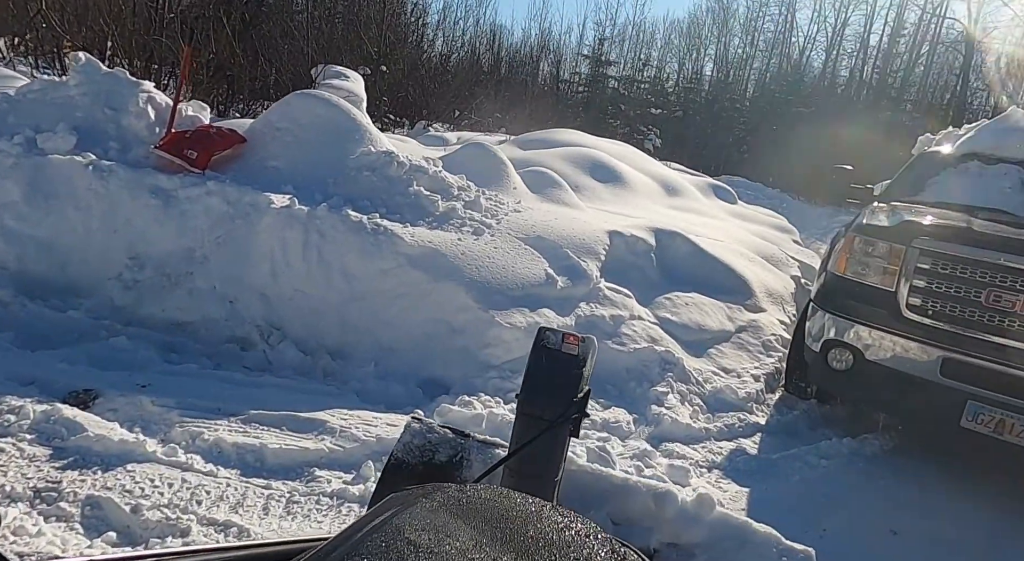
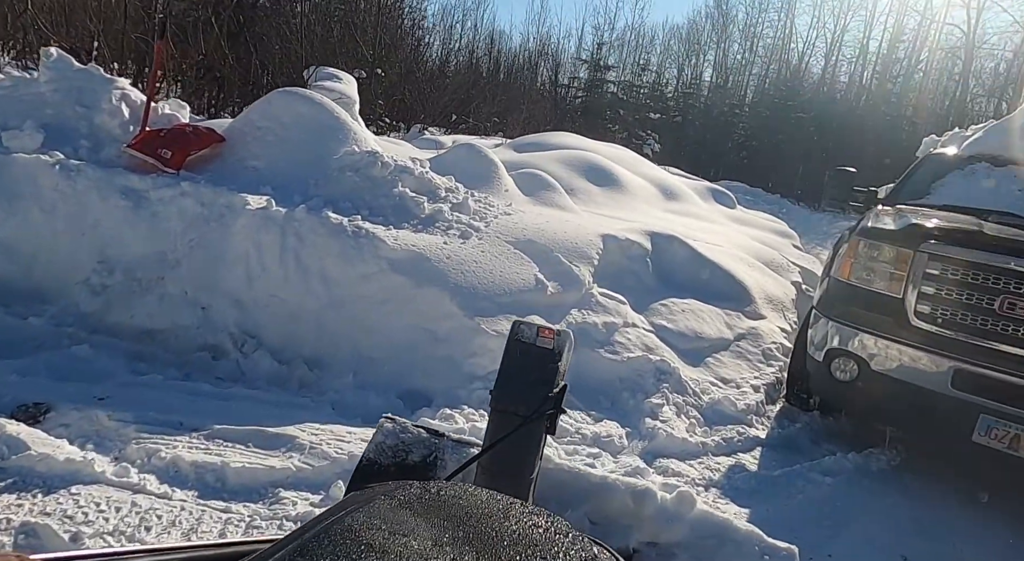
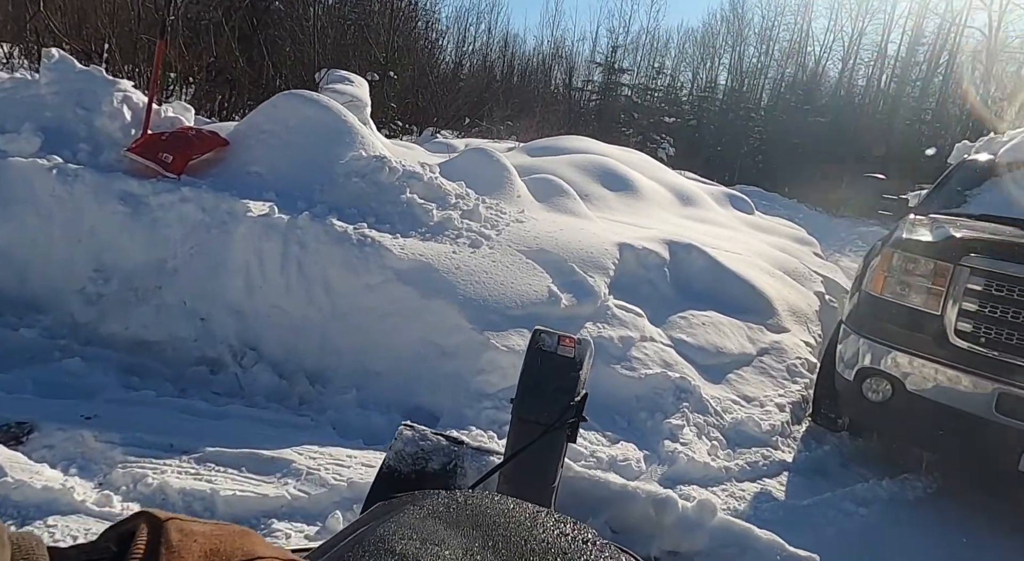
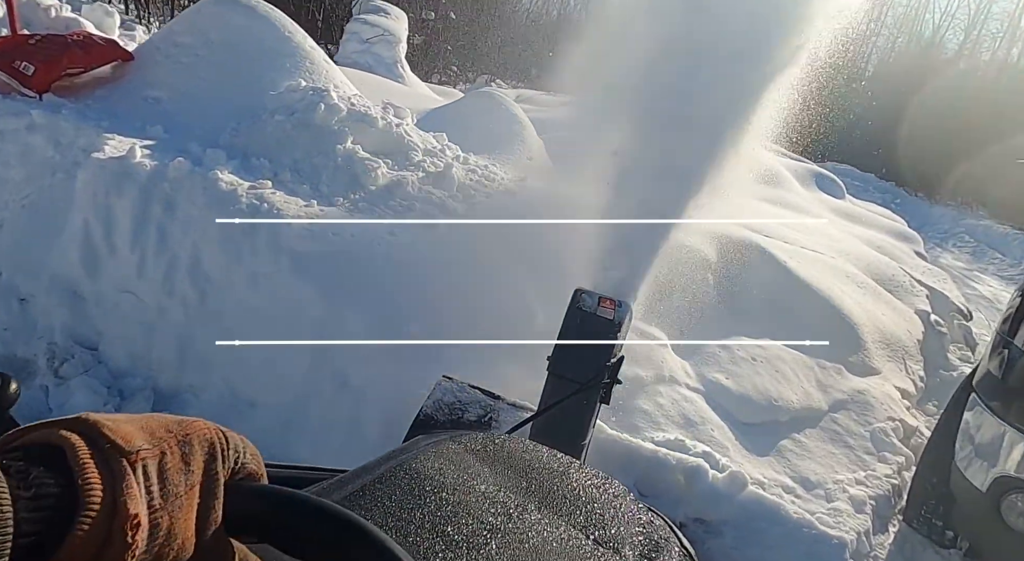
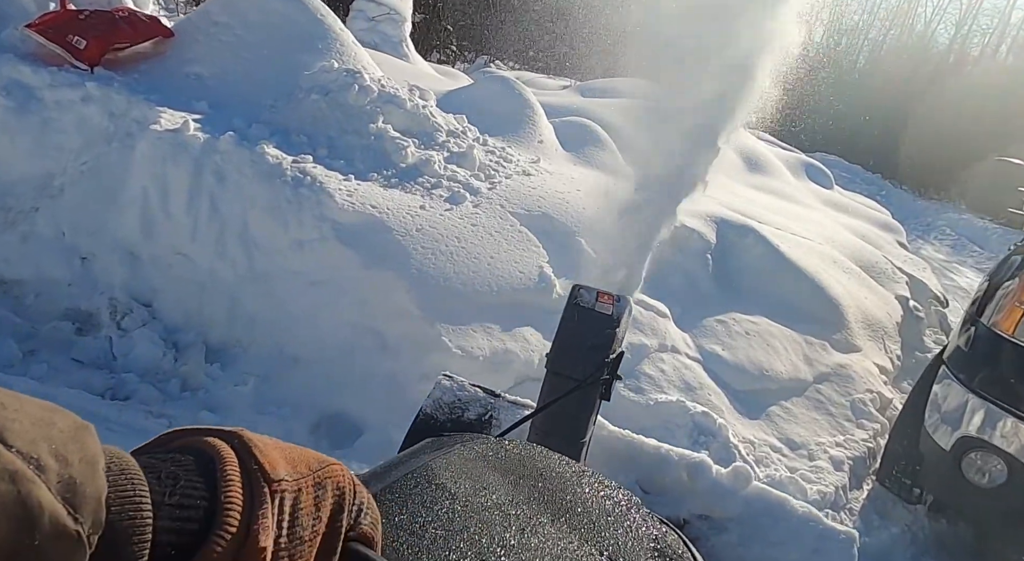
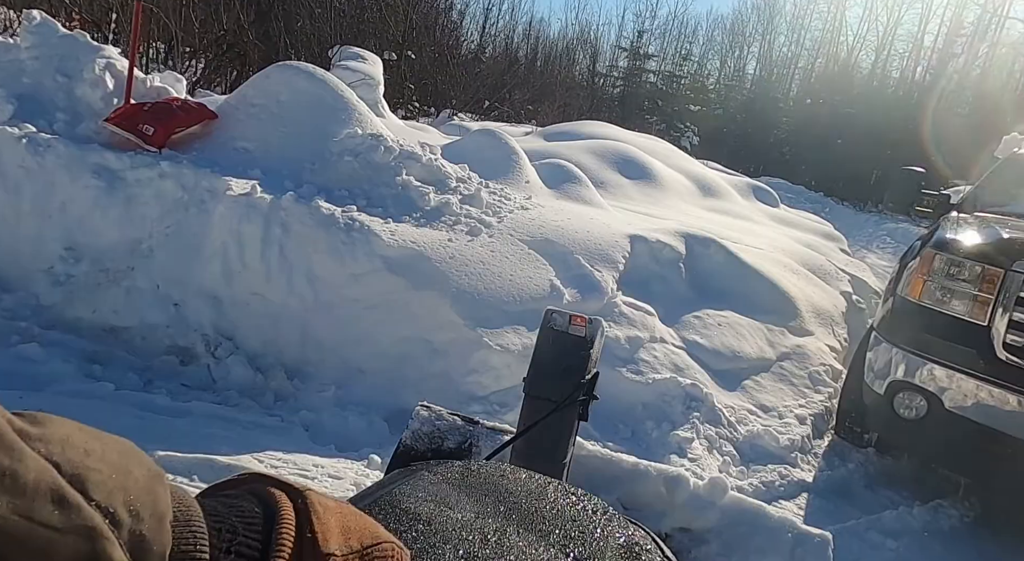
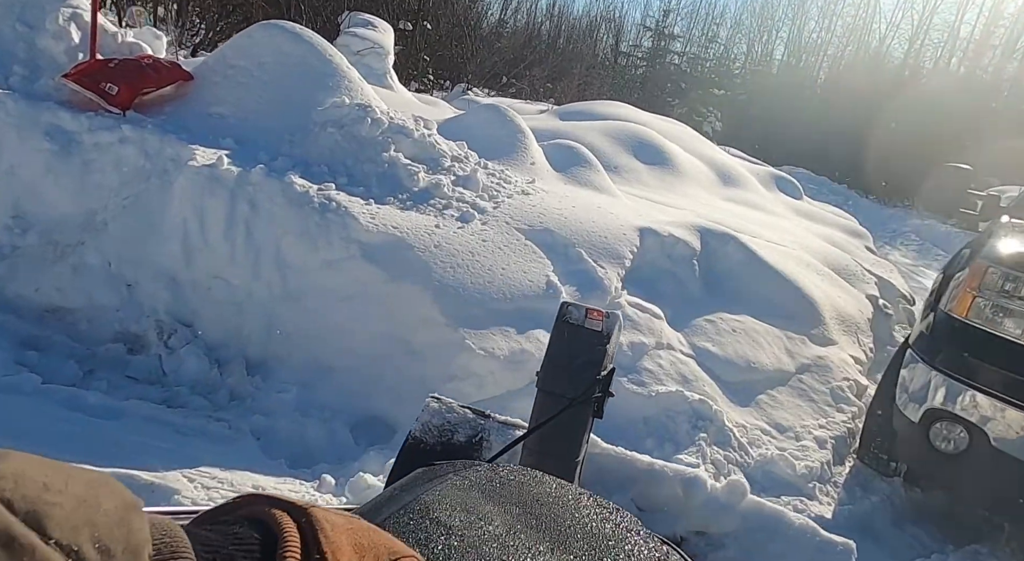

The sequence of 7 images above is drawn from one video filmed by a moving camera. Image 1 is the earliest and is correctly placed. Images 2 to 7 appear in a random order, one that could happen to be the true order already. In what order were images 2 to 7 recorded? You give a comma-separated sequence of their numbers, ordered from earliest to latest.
2, 3, 6, 7, 5, 4
